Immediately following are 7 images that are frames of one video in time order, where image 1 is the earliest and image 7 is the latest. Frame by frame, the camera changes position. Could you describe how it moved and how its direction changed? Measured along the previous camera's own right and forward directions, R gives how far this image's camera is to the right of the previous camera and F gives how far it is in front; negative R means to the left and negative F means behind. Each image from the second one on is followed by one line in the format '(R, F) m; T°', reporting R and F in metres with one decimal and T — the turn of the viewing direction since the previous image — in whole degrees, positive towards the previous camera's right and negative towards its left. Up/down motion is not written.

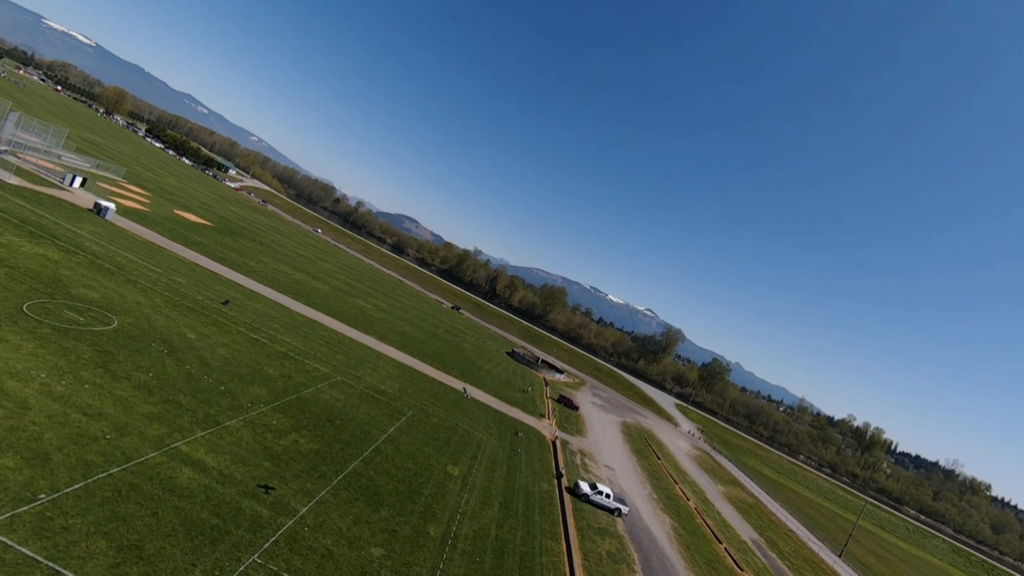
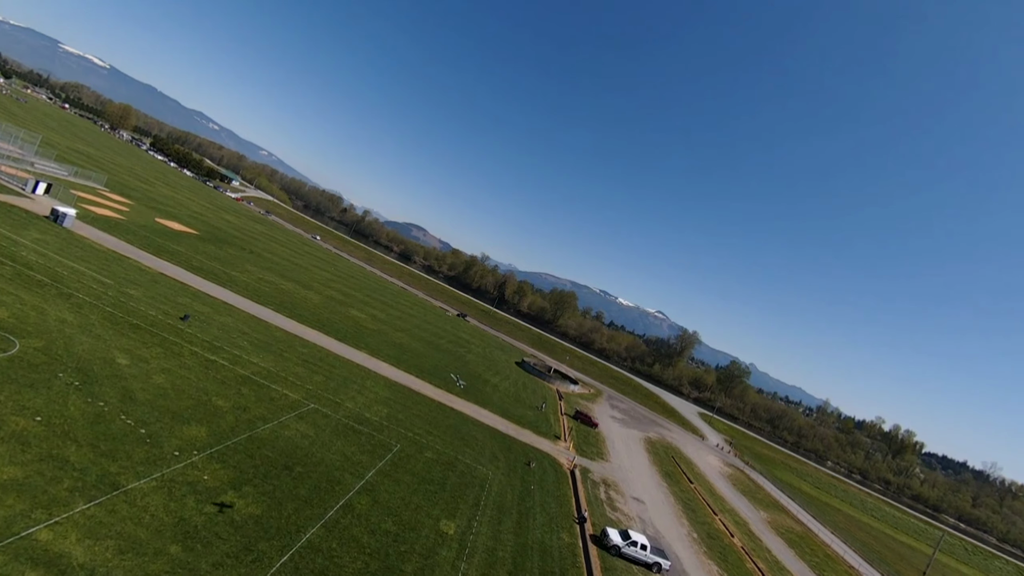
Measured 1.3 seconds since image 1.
(+0.1, +4.8) m; -1°
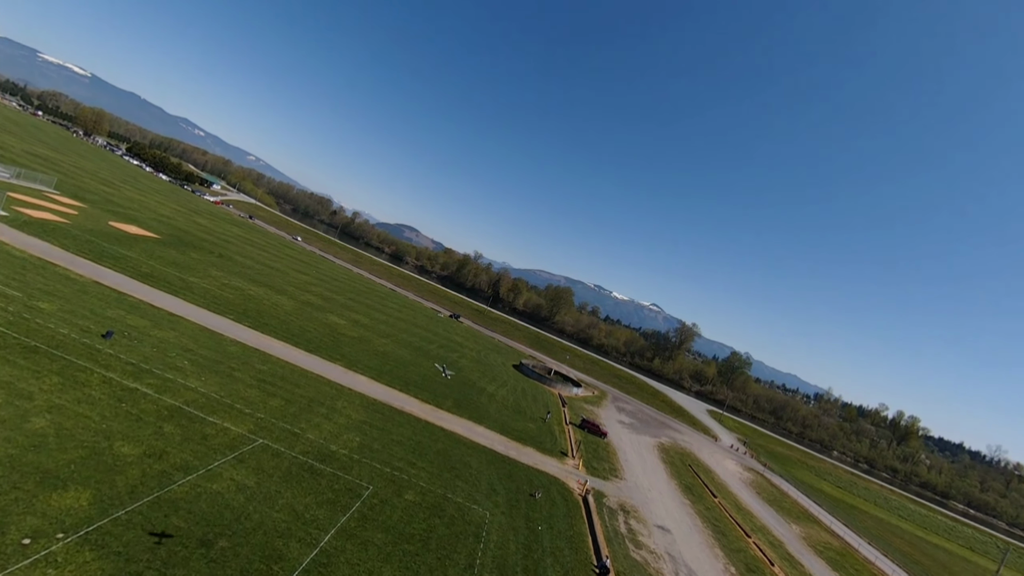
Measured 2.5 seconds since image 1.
(0.0, +4.5) m; +1°
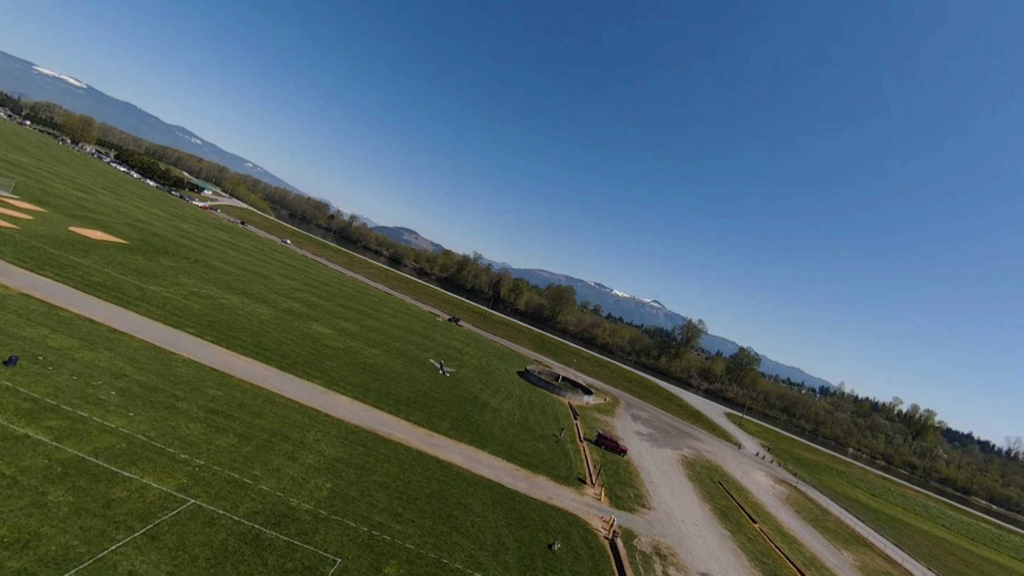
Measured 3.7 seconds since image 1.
(-0.2, +4.4) m; 0°
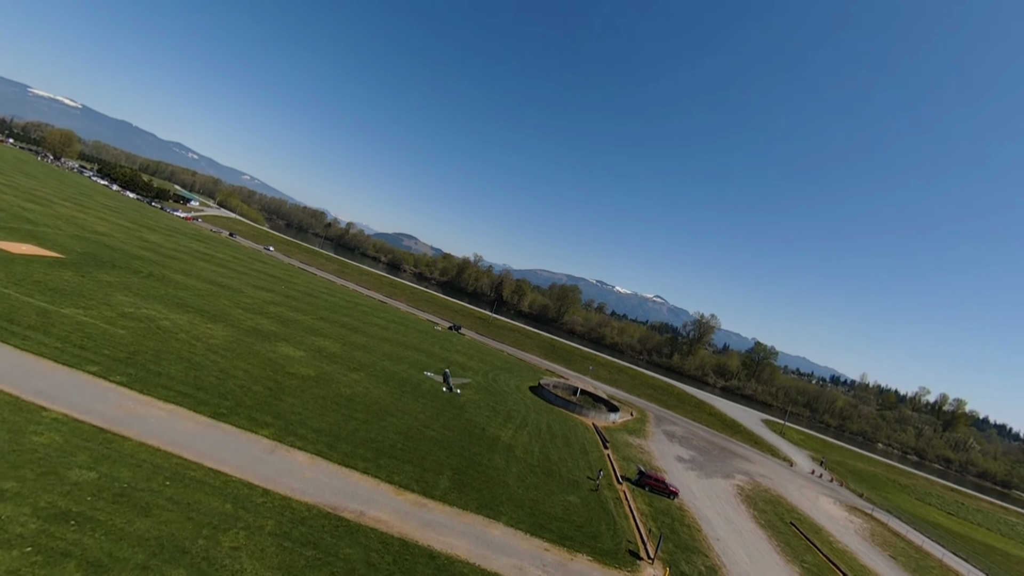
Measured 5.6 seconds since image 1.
(-0.6, +7.3) m; 0°
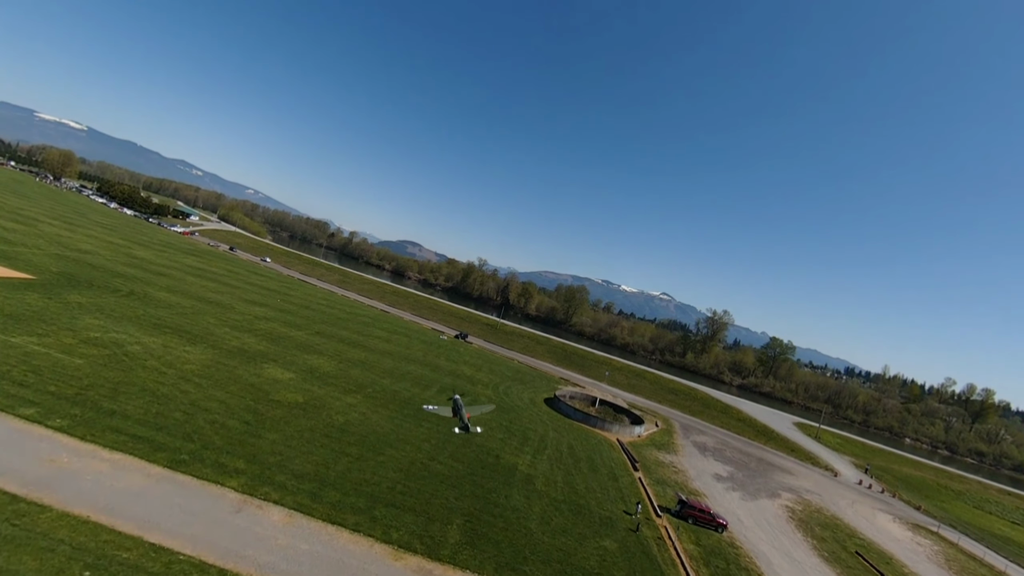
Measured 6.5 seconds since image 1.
(-0.4, +3.6) m; -1°
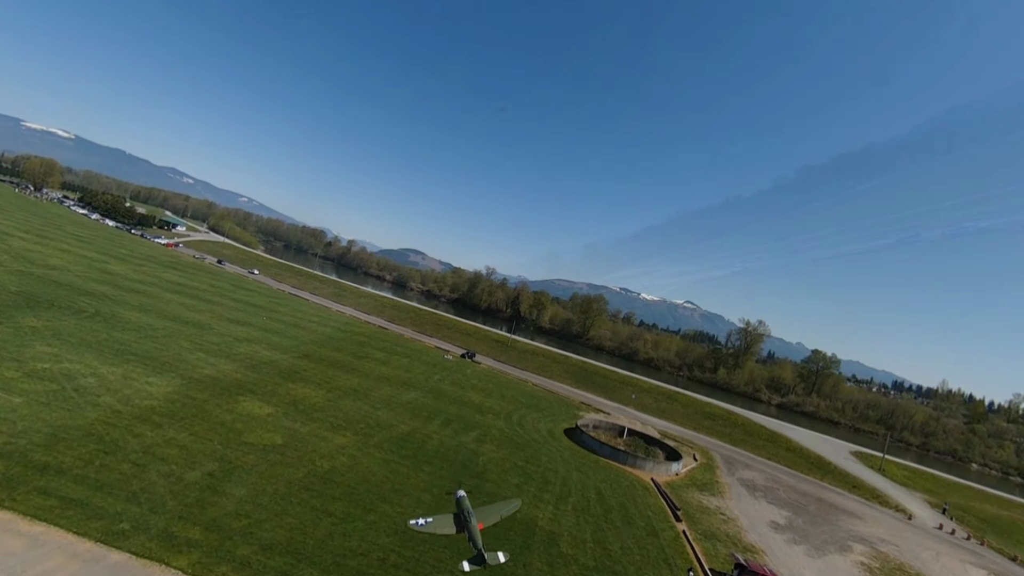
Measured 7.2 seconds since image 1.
(+1.8, +5.3) m; -3°
